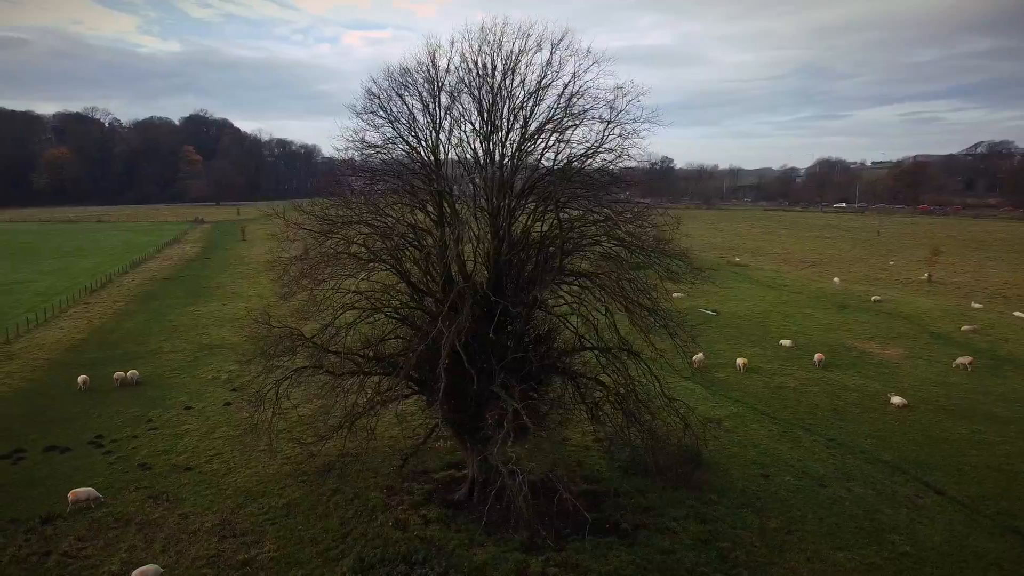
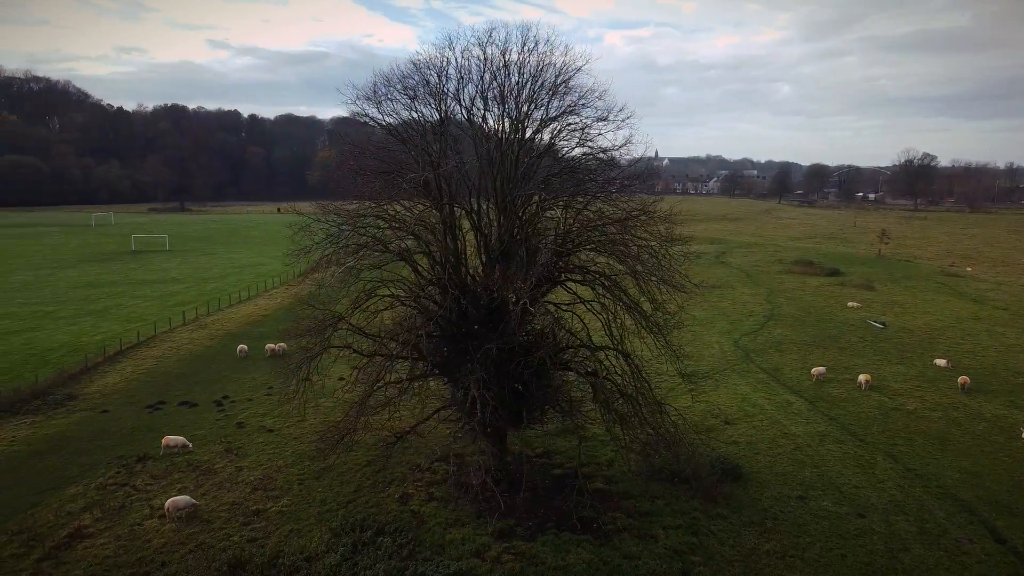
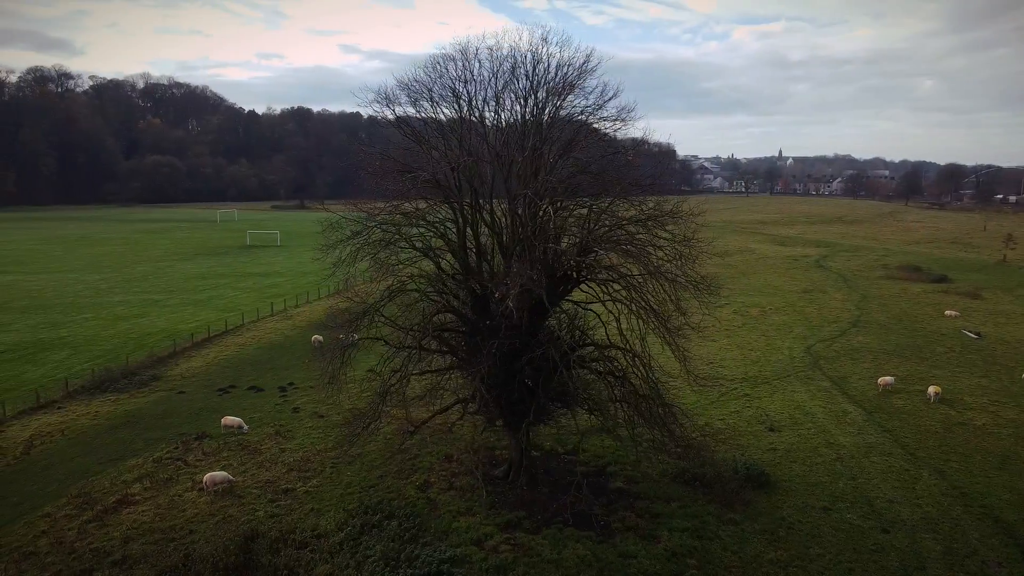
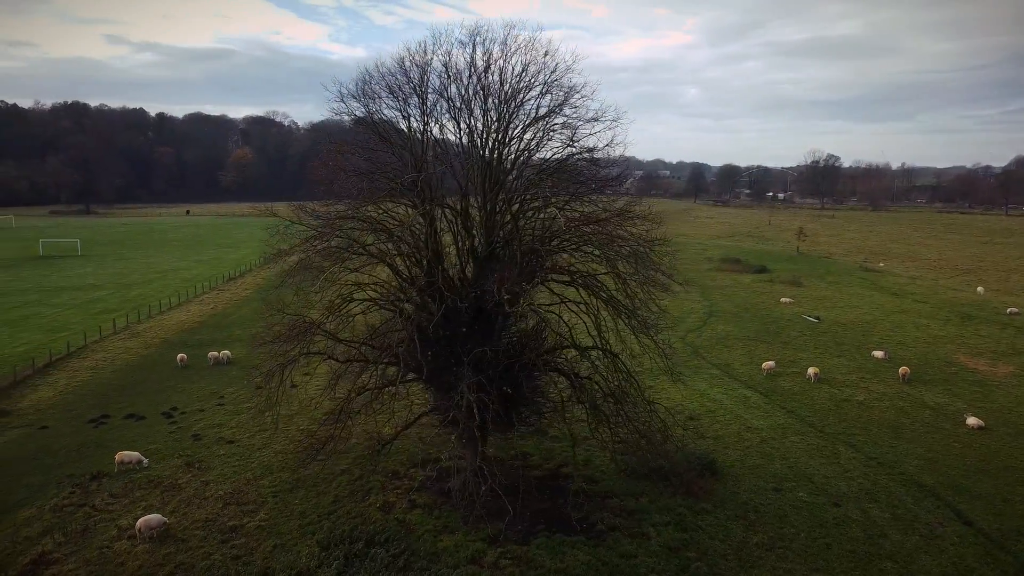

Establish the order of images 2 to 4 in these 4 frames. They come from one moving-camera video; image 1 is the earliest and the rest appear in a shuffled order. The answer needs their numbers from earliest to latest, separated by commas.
4, 2, 3
